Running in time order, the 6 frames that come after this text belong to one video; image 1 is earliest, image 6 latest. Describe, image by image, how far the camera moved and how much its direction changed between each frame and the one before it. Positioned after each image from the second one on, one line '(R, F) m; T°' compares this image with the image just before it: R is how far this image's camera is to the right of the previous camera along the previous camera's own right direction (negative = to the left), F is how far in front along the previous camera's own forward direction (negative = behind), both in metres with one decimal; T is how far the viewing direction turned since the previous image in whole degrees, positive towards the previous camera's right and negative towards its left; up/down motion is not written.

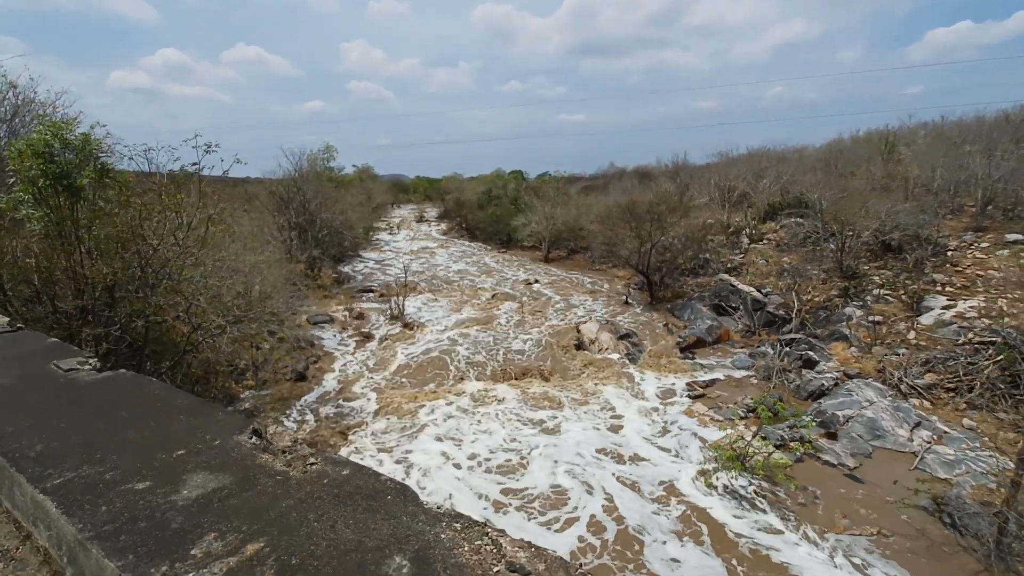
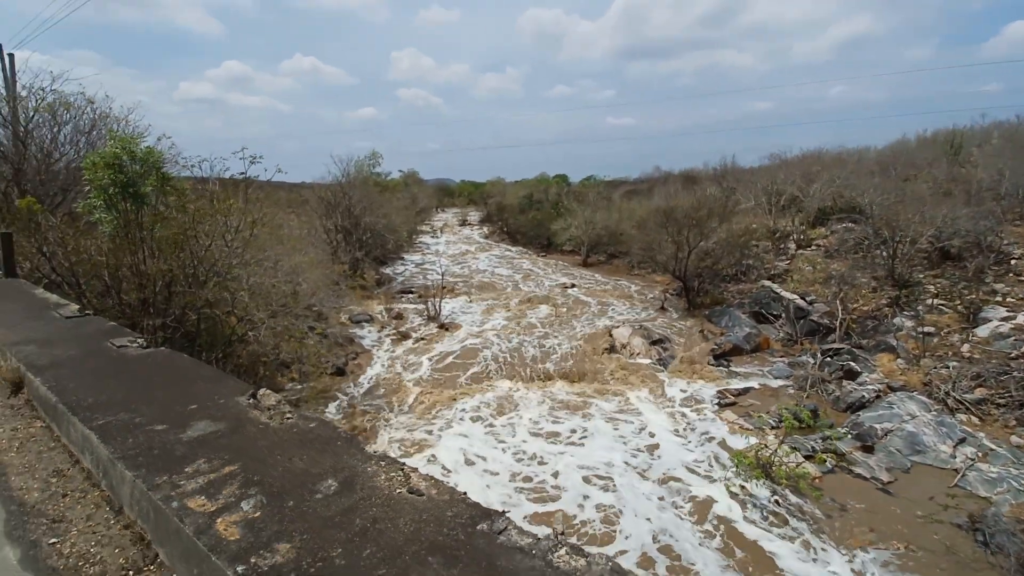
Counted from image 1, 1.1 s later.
(+0.3, -0.2) m; -5°
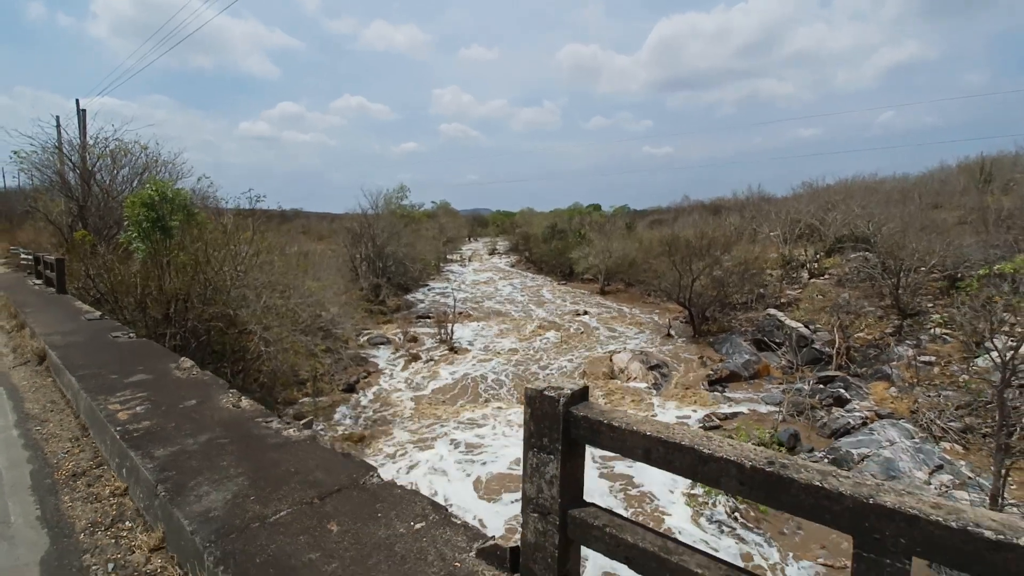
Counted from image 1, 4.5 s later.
(+0.8, -0.6) m; -4°
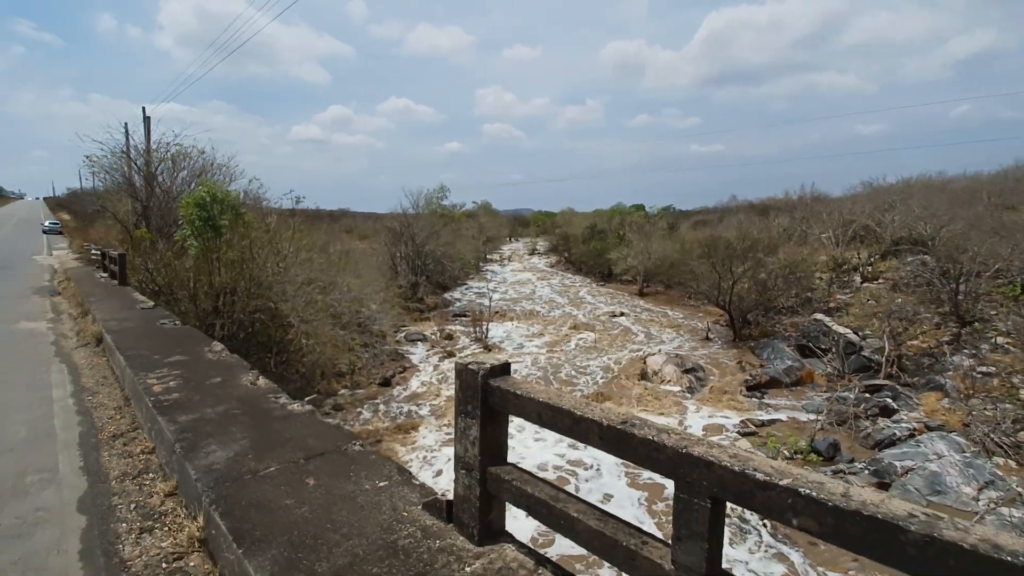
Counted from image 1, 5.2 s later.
(+0.2, -0.1) m; -5°
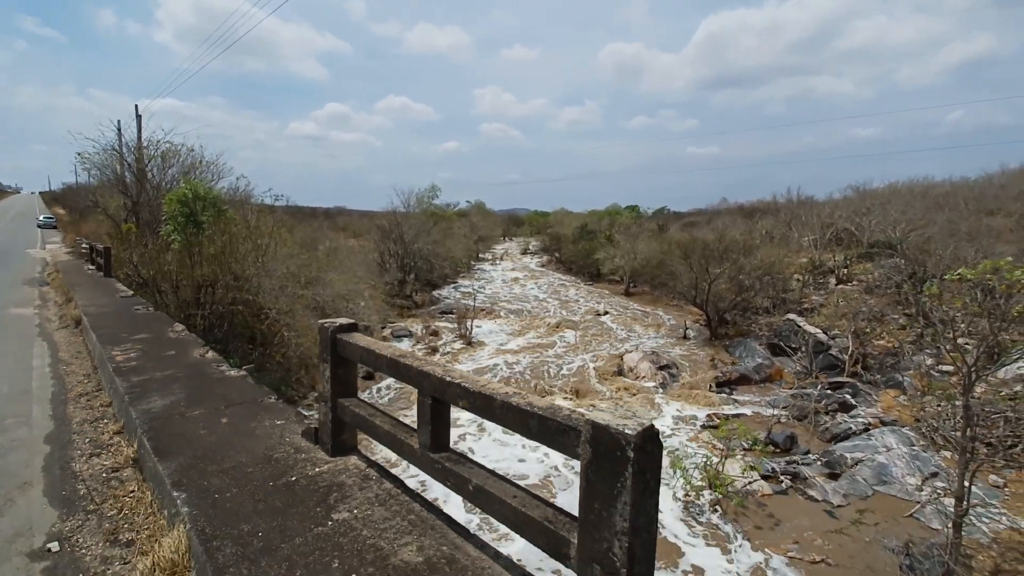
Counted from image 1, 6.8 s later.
(+0.4, -0.3) m; 0°
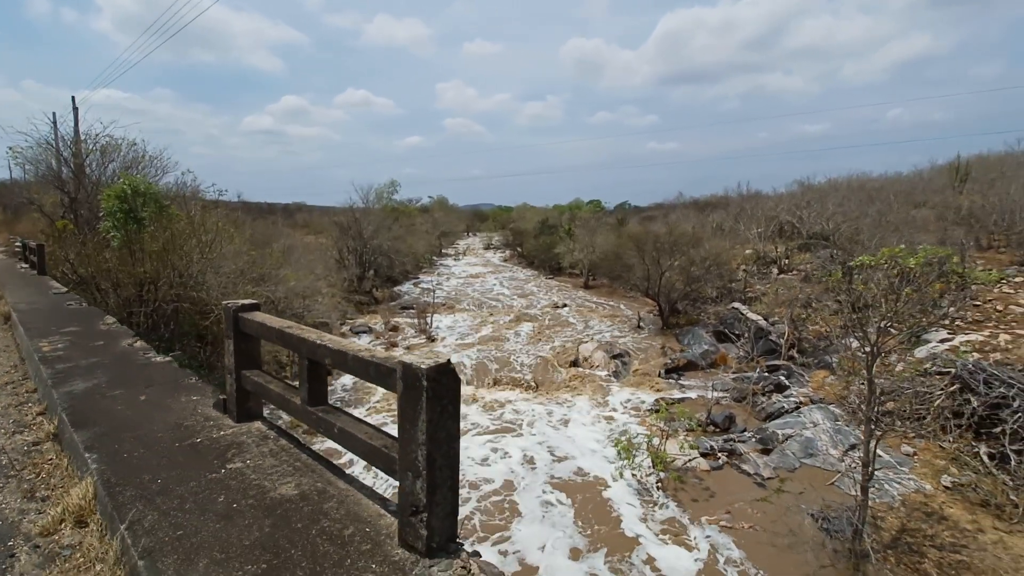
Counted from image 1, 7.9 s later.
(+0.2, -0.2) m; +4°
